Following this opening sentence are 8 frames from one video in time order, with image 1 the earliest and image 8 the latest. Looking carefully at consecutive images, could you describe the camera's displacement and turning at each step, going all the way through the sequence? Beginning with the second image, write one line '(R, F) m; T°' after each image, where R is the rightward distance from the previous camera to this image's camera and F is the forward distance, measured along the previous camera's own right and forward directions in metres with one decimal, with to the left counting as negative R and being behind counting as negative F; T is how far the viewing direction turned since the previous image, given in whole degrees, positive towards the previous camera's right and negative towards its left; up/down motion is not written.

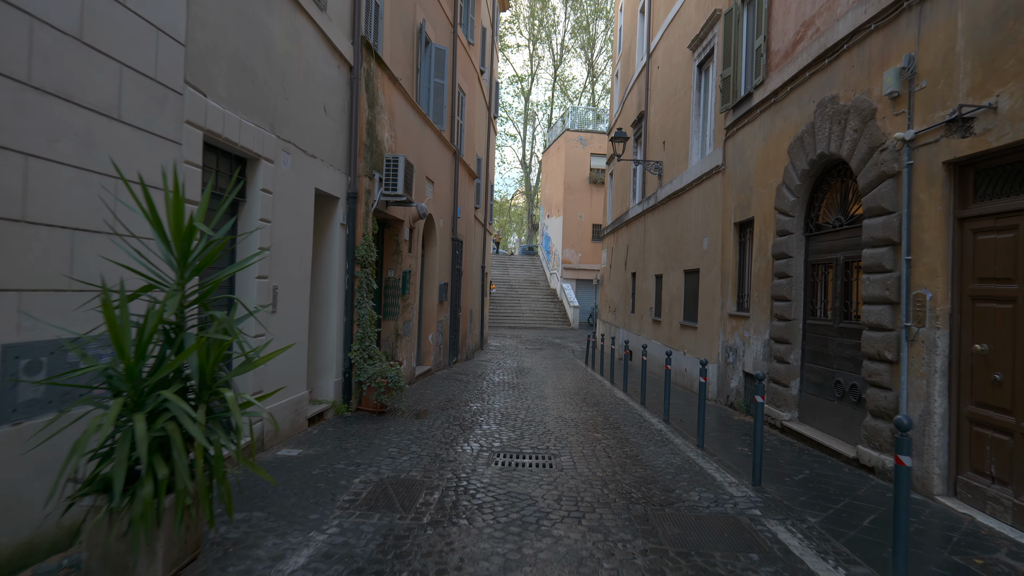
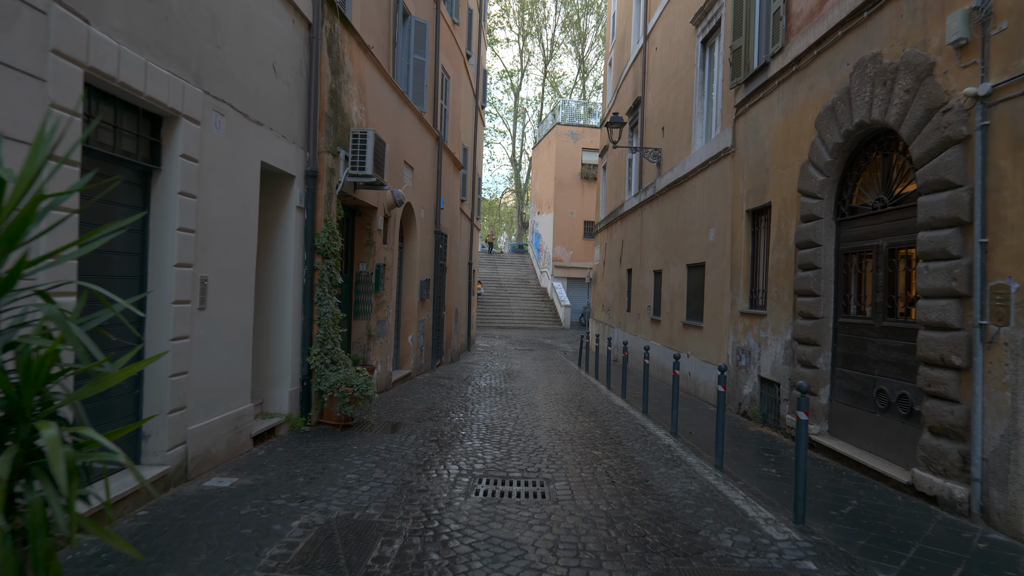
(+0.1, +1.1) m; +1°
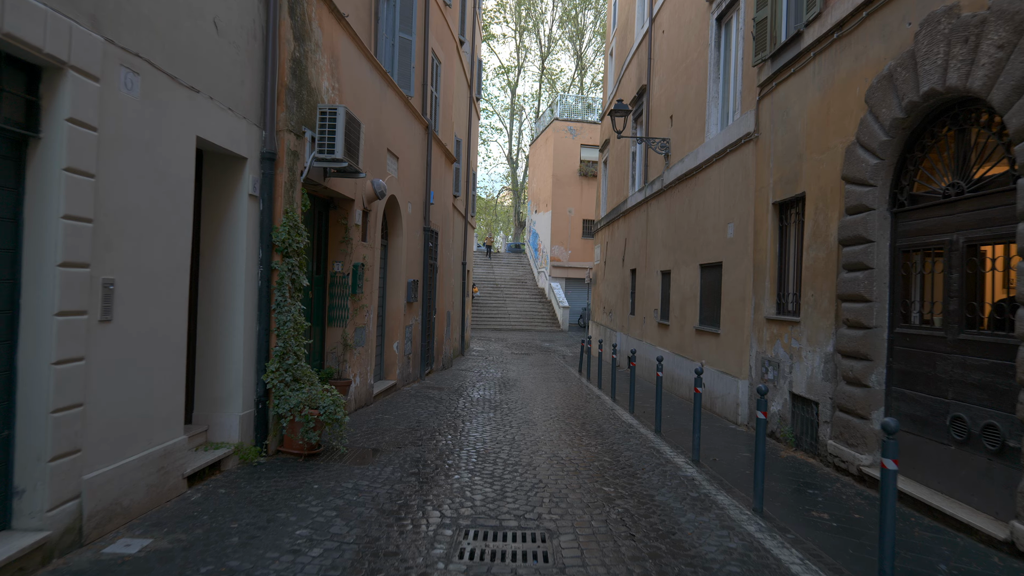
(0.0, +1.1) m; 0°
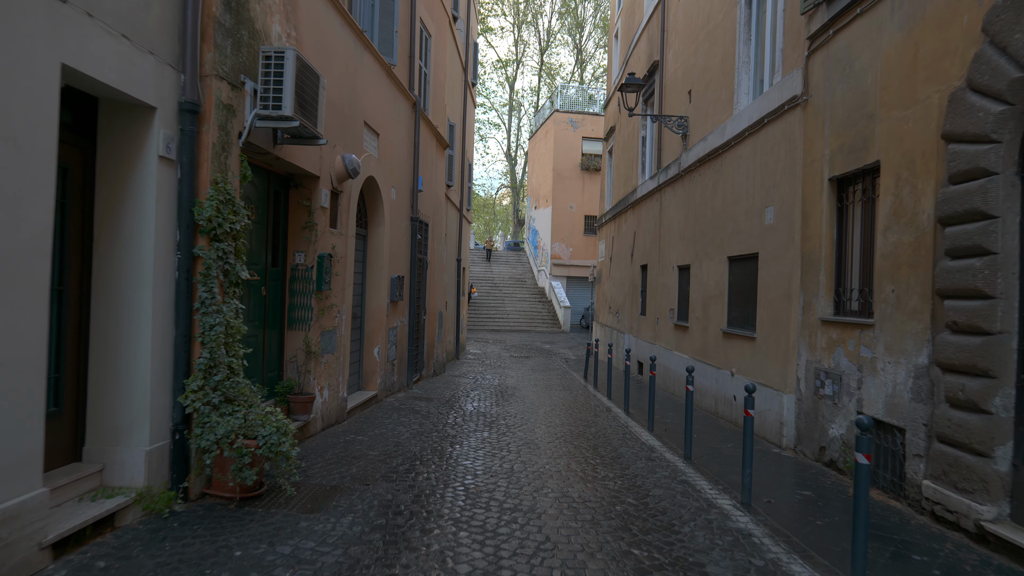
(0.0, +1.5) m; 0°
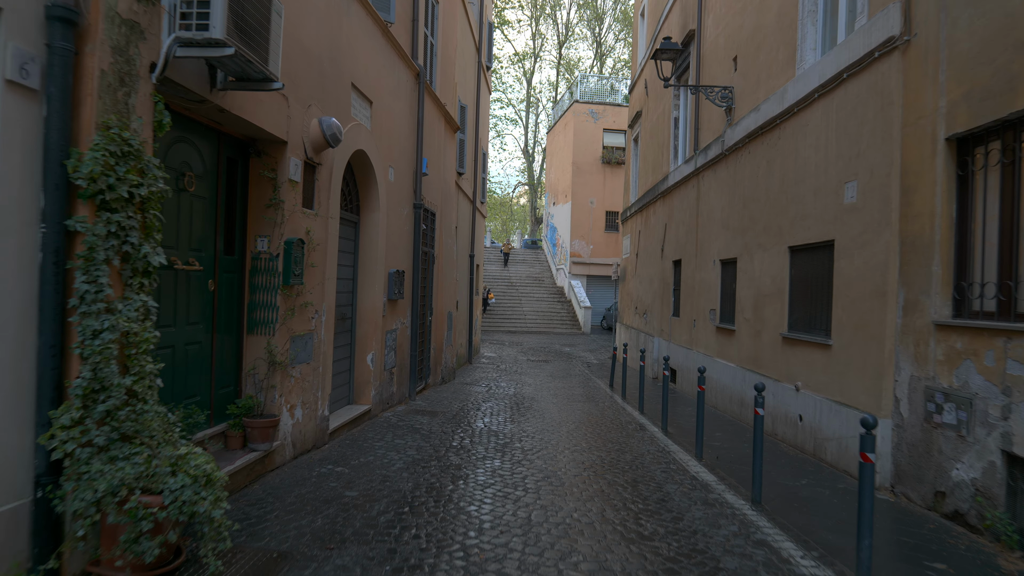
(0.0, +1.5) m; -2°
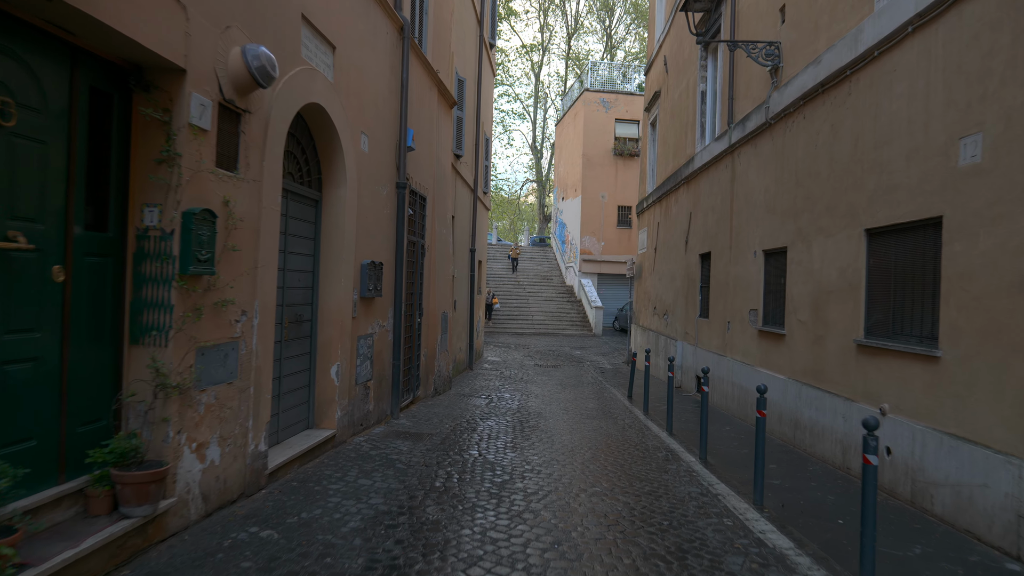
(+0.1, +1.7) m; -1°
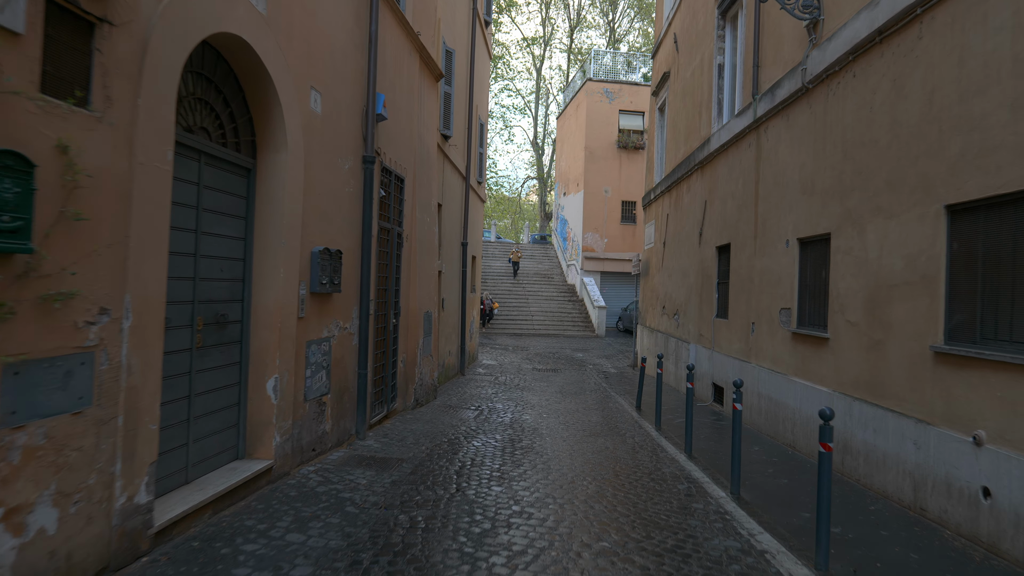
(+0.1, +1.4) m; 0°
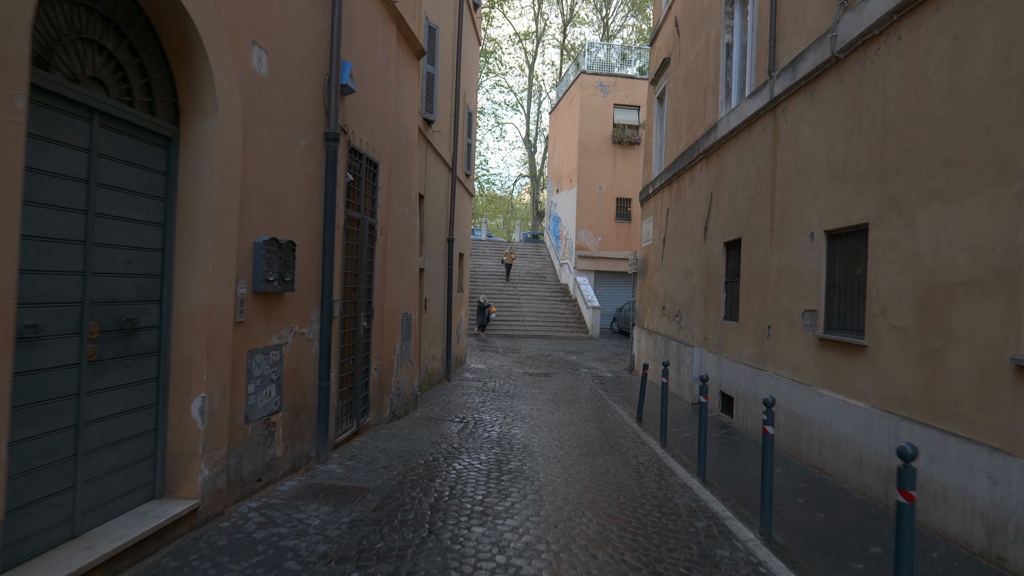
(+0.1, +1.0) m; +1°
